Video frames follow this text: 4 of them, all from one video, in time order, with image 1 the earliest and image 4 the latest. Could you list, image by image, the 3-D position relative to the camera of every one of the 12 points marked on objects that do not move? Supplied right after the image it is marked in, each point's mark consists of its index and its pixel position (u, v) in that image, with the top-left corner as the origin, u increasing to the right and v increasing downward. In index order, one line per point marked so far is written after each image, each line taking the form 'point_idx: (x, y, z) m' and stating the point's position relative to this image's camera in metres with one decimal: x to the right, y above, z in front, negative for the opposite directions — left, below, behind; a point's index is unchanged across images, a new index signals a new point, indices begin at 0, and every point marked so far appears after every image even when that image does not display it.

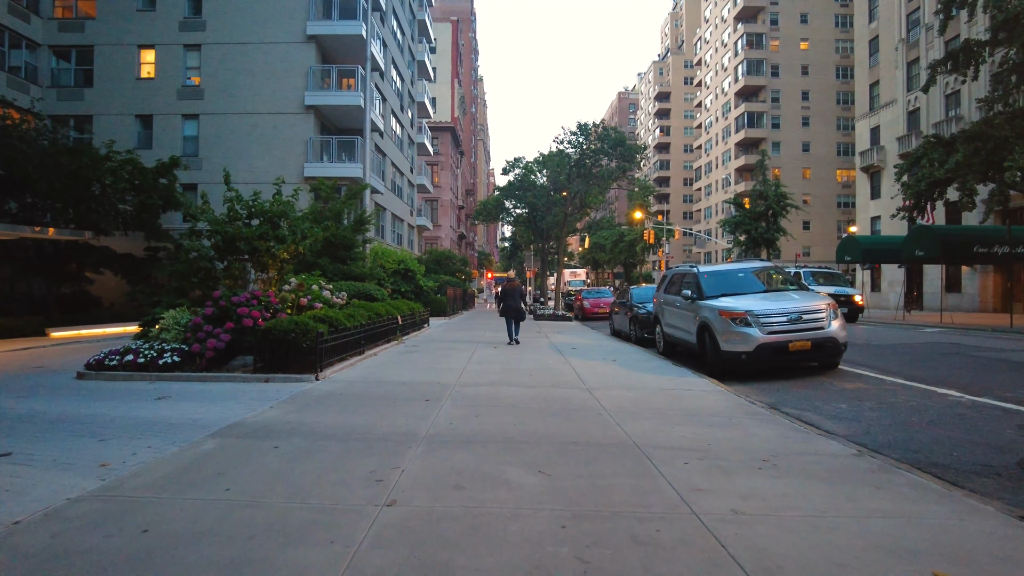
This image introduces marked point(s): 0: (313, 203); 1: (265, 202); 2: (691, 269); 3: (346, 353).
0: (-5.7, +2.4, +18.7) m
1: (-4.9, +1.7, +13.0) m
2: (+3.7, +0.4, +13.4) m
3: (-3.0, -1.2, +11.5) m
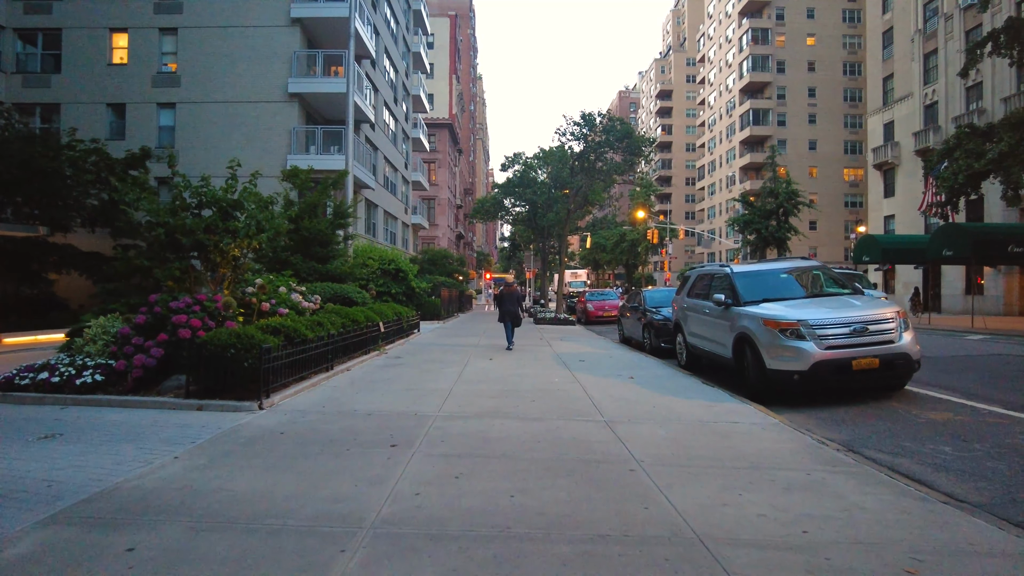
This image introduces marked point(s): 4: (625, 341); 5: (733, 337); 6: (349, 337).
0: (-5.8, +2.4, +16.7) m
1: (-4.9, +1.6, +11.0) m
2: (+3.6, +0.3, +11.4) m
3: (-3.0, -1.2, +9.5) m
4: (+3.1, -1.4, +18.1) m
5: (+3.4, -0.8, +9.9) m
6: (-3.0, -0.9, +11.8) m
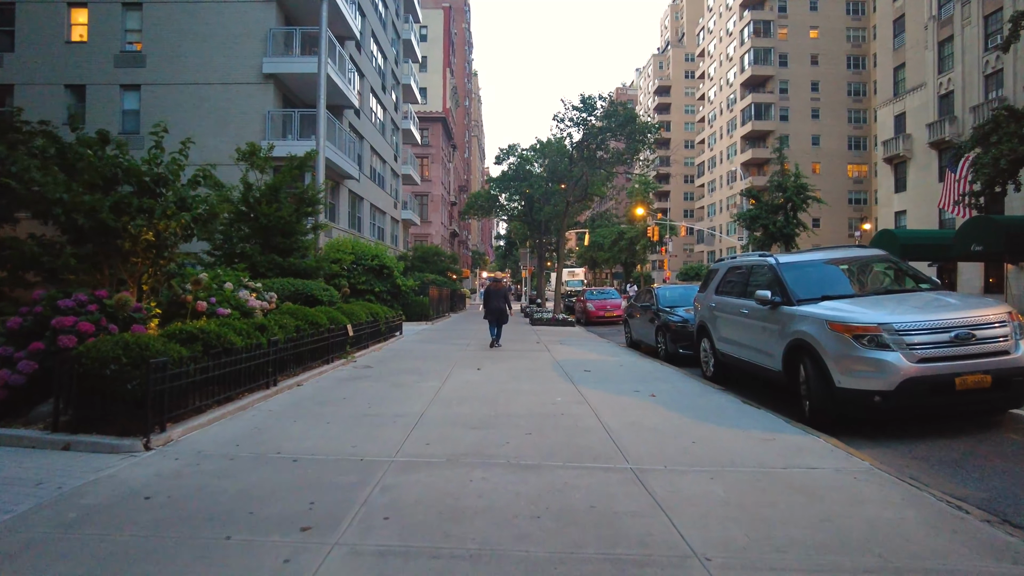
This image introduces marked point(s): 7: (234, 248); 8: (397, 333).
0: (-5.9, +2.5, +14.5) m
1: (-5.1, +1.7, +8.9) m
2: (+3.5, +0.4, +9.3) m
3: (-3.1, -1.2, +7.4) m
4: (+2.9, -1.4, +16.0) m
5: (+3.2, -0.7, +7.8) m
6: (-3.1, -0.8, +9.7) m
7: (-6.1, +0.9, +14.2) m
8: (-3.2, -1.2, +18.2) m
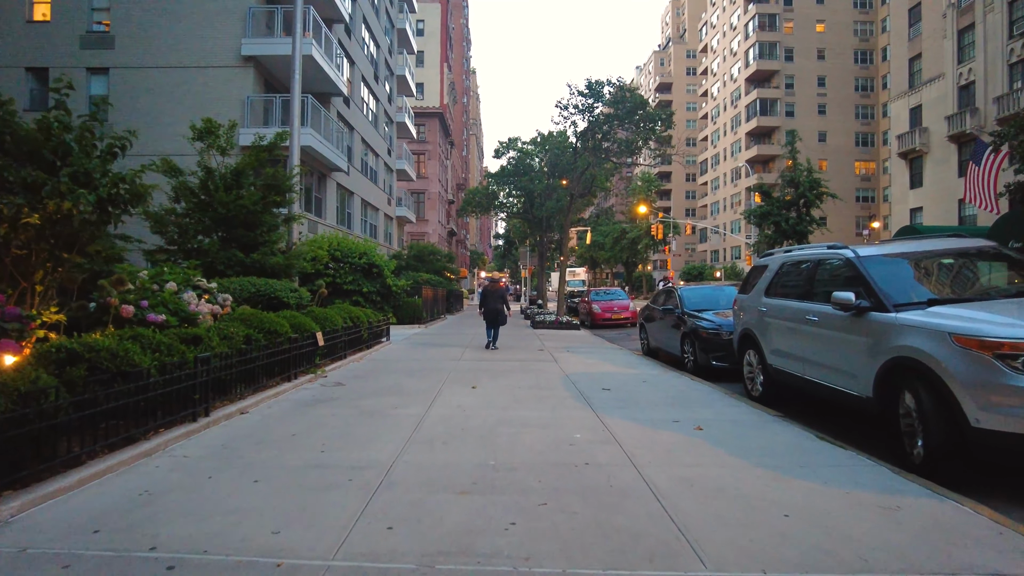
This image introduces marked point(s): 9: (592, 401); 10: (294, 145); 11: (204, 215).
0: (-5.9, +2.4, +12.6) m
1: (-5.0, +1.7, +6.9) m
2: (+3.5, +0.4, +7.3) m
3: (-3.1, -1.2, +5.4) m
4: (+3.0, -1.4, +14.0) m
5: (+3.3, -0.7, +5.8) m
6: (-3.1, -0.8, +7.7) m
7: (-6.0, +0.8, +12.3) m
8: (-3.2, -1.3, +16.2) m
9: (+1.0, -1.4, +7.8) m
10: (-4.8, +3.2, +14.5) m
11: (-5.8, +1.4, +12.3) m
